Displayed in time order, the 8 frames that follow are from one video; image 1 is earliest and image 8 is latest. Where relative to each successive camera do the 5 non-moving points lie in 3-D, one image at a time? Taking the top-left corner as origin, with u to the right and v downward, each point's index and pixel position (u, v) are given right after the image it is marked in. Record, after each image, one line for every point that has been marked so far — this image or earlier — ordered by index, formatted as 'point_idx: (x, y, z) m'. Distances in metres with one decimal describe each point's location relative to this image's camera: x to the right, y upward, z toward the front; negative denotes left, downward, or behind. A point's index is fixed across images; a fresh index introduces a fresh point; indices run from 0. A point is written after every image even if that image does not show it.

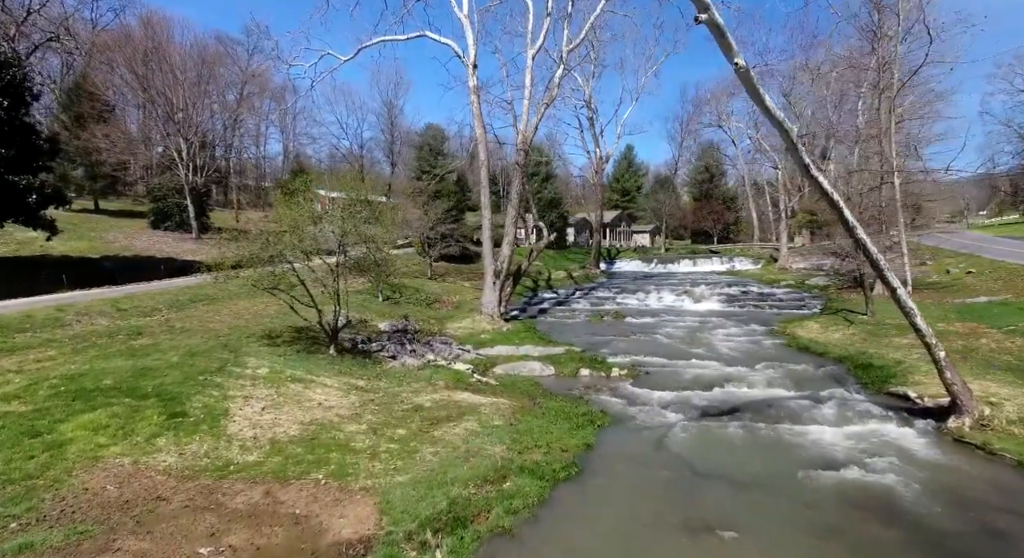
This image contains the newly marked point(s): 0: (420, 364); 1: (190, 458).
0: (-1.9, -1.8, +12.1) m
1: (-3.3, -1.8, +6.1) m
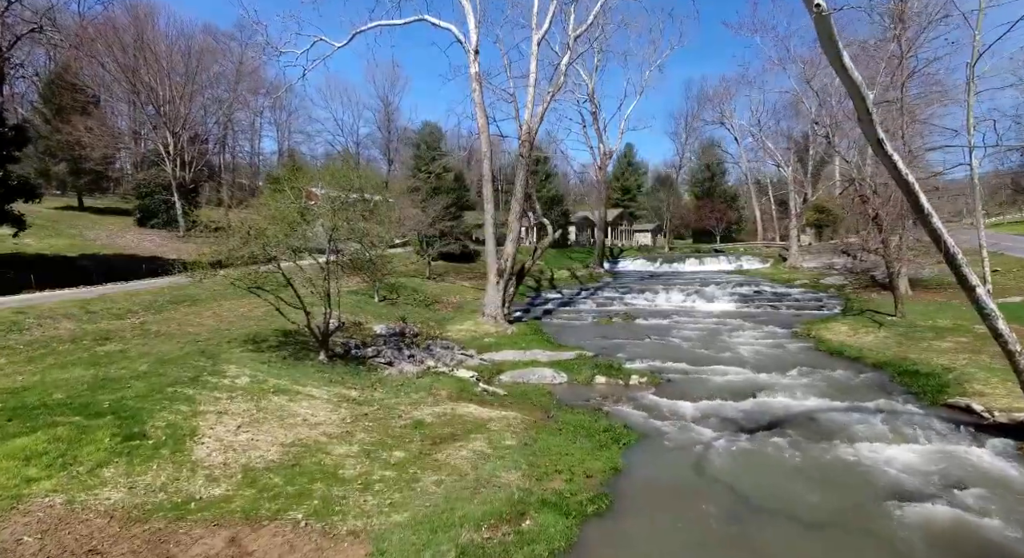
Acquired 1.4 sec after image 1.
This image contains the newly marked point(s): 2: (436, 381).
0: (-1.7, -1.7, +11.0) m
1: (-3.1, -1.8, +5.0) m
2: (-1.4, -1.8, +10.6) m
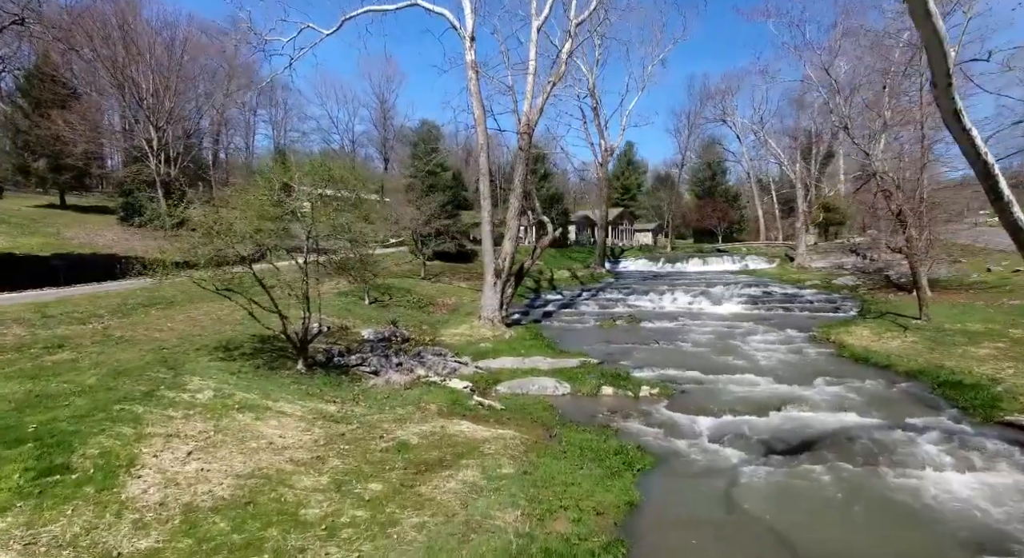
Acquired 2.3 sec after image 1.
0: (-1.8, -1.8, +10.0) m
1: (-3.2, -1.8, +4.0) m
2: (-1.4, -1.9, +9.6) m
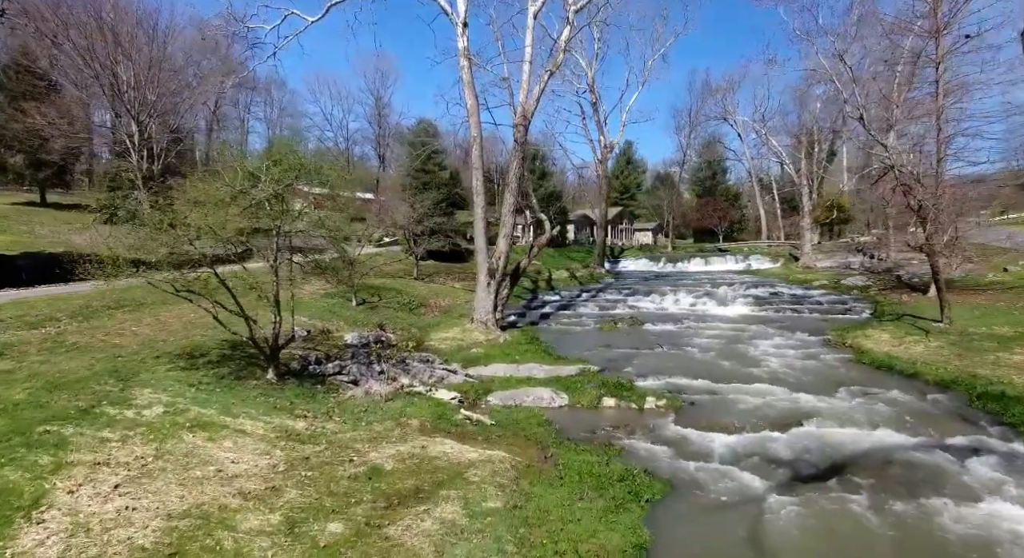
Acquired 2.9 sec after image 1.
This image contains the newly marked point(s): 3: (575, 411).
0: (-1.9, -1.8, +9.1) m
1: (-3.3, -1.8, +3.1) m
2: (-1.5, -1.9, +8.7) m
3: (+1.0, -2.0, +8.9) m
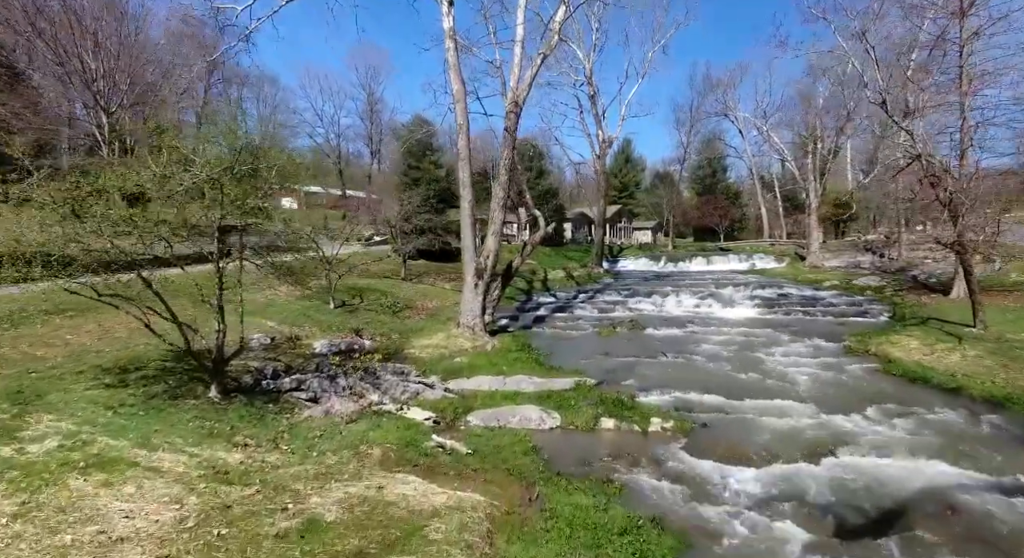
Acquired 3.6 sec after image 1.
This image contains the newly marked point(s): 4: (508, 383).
0: (-2.1, -1.8, +7.9) m
1: (-3.5, -1.9, +1.8) m
2: (-1.7, -1.9, +7.4) m
3: (+0.7, -2.0, +7.6) m
4: (-0.1, -1.7, +9.6) m
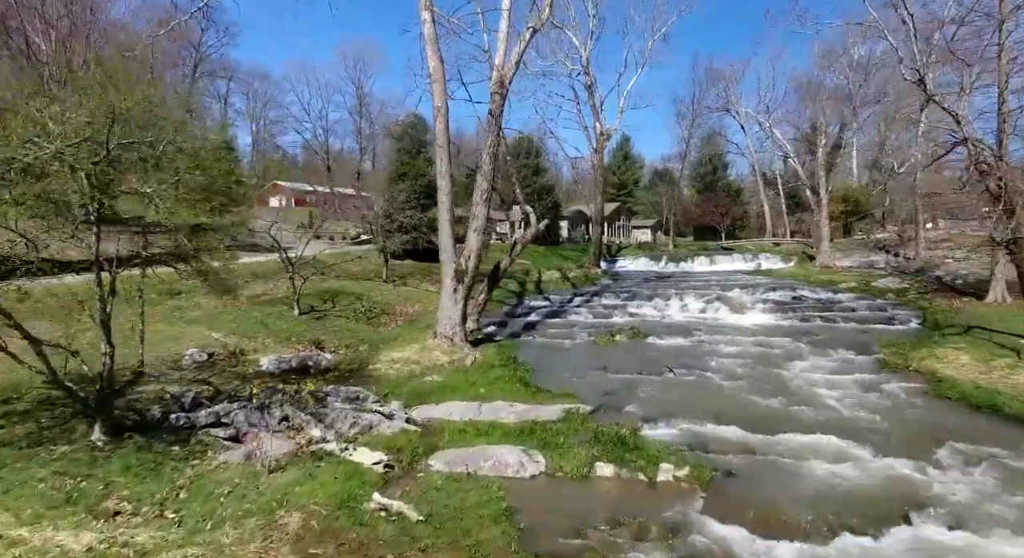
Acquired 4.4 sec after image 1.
0: (-2.4, -1.9, +6.2) m
1: (-3.7, -1.9, +0.1) m
2: (-2.0, -2.0, +5.7) m
3: (+0.4, -2.1, +6.0) m
4: (-0.4, -1.8, +7.9) m
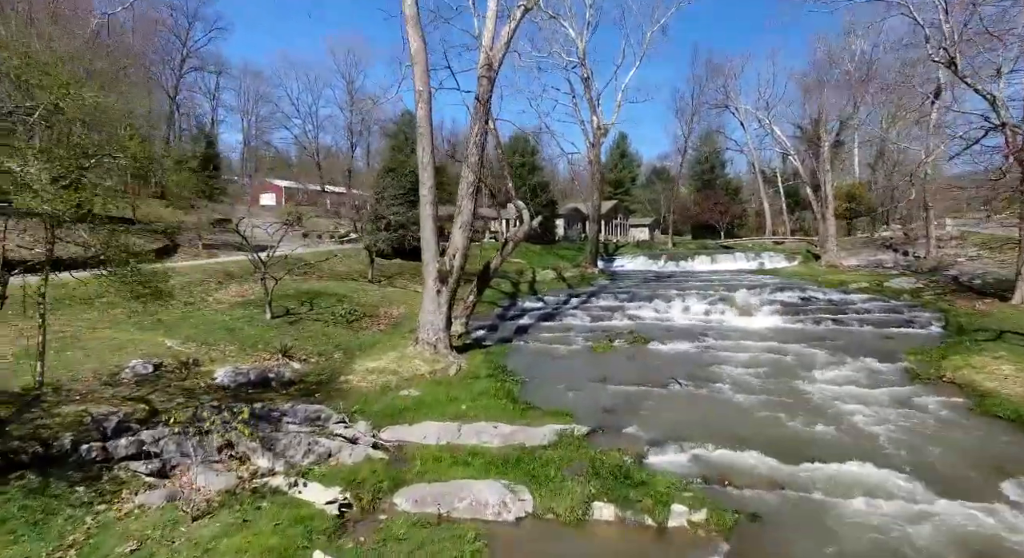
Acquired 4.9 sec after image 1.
0: (-2.6, -1.9, +5.1) m
1: (-3.9, -2.0, -1.0) m
2: (-2.2, -2.0, +4.7) m
3: (+0.3, -2.1, +4.9) m
4: (-0.5, -1.8, +6.8) m
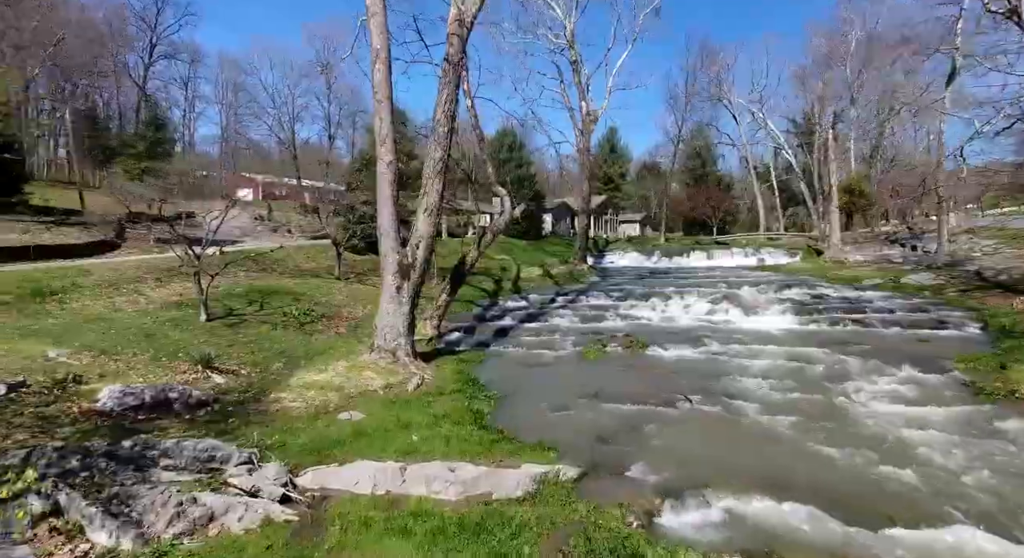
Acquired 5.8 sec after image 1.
0: (-2.9, -1.8, +3.3) m
1: (-4.1, -1.9, -2.8) m
2: (-2.5, -1.9, +2.8) m
3: (0.0, -2.0, +3.1) m
4: (-0.9, -1.7, +5.0) m
